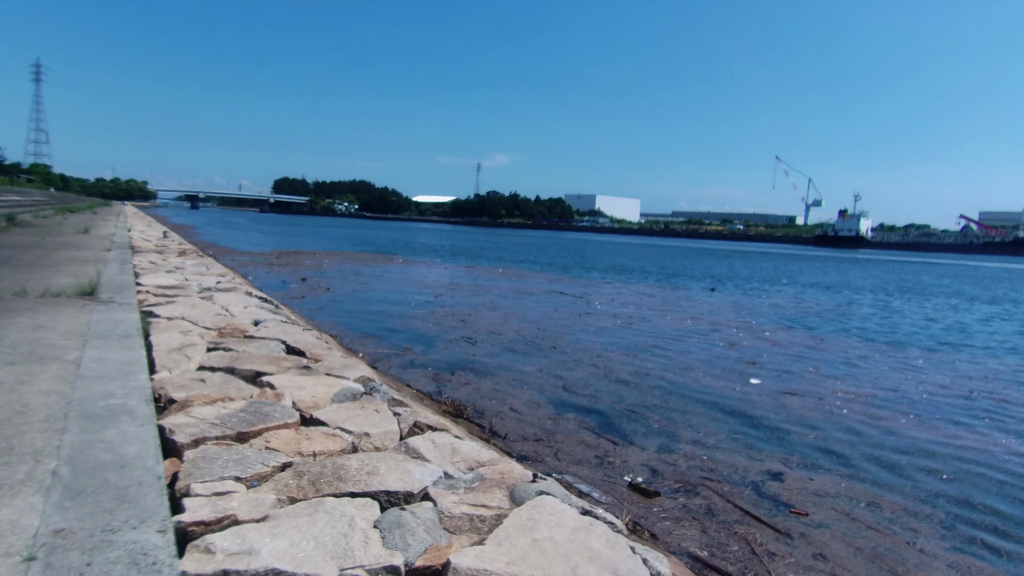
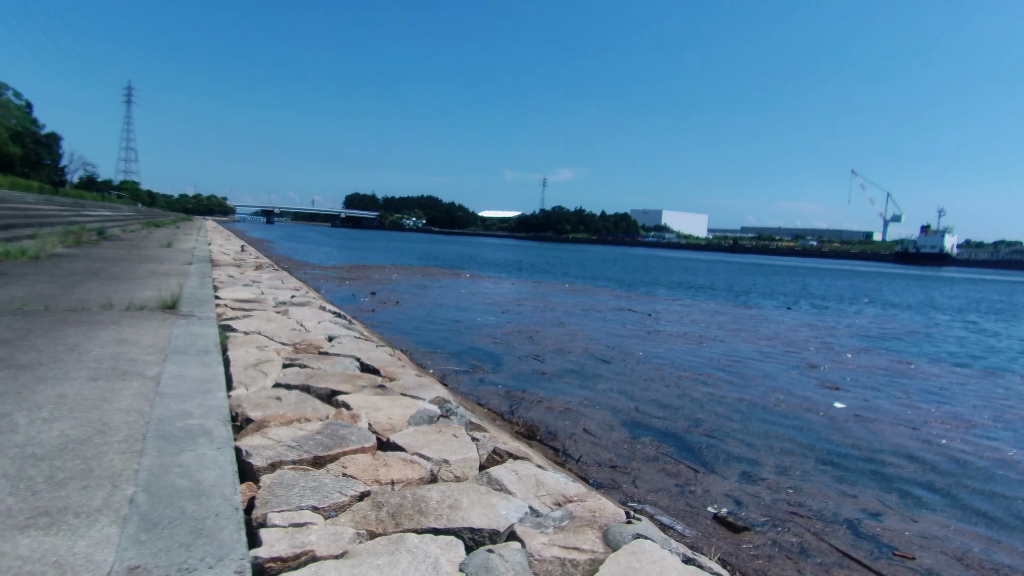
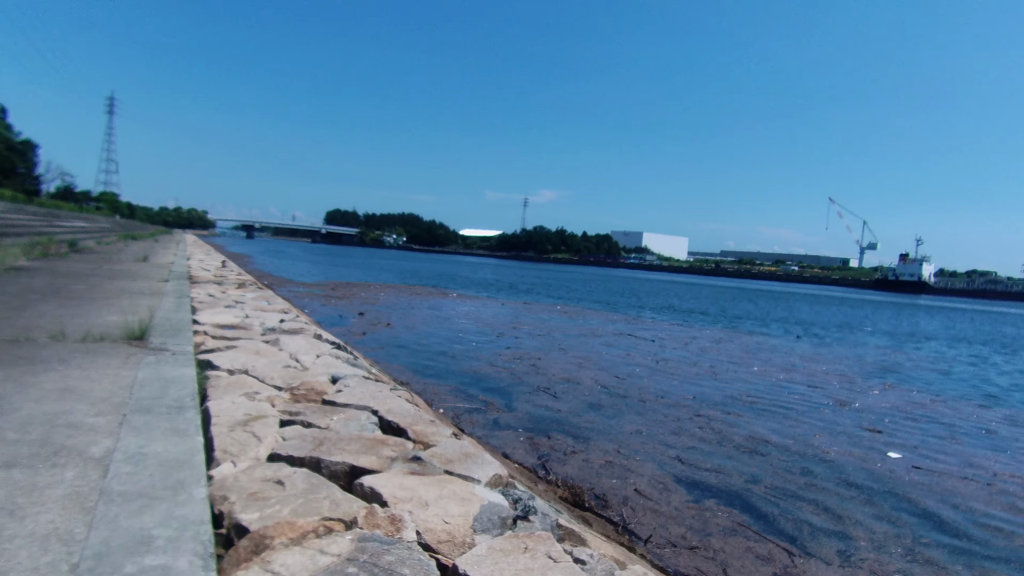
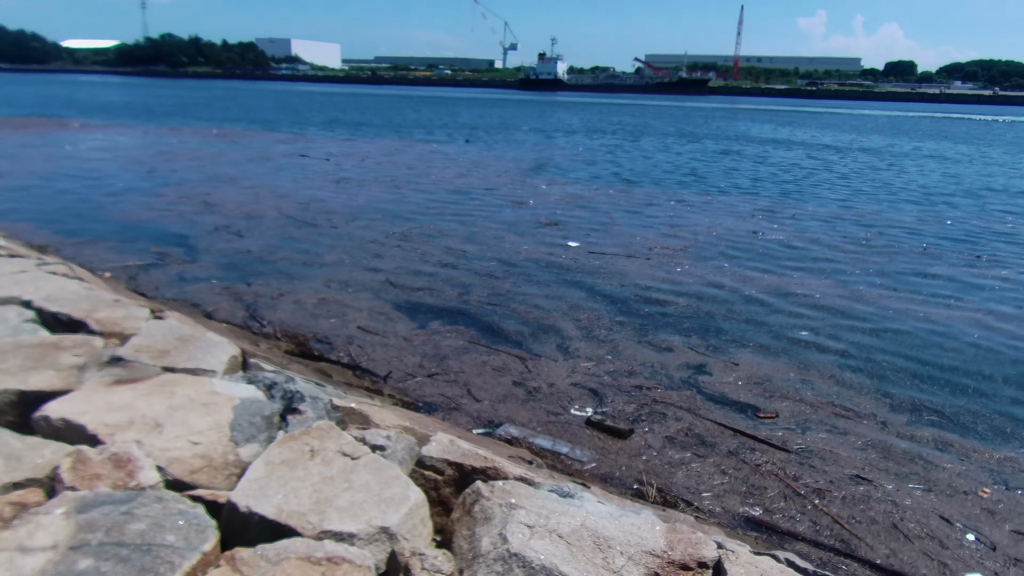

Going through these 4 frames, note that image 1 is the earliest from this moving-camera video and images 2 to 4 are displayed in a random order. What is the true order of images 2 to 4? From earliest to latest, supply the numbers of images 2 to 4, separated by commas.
2, 3, 4
